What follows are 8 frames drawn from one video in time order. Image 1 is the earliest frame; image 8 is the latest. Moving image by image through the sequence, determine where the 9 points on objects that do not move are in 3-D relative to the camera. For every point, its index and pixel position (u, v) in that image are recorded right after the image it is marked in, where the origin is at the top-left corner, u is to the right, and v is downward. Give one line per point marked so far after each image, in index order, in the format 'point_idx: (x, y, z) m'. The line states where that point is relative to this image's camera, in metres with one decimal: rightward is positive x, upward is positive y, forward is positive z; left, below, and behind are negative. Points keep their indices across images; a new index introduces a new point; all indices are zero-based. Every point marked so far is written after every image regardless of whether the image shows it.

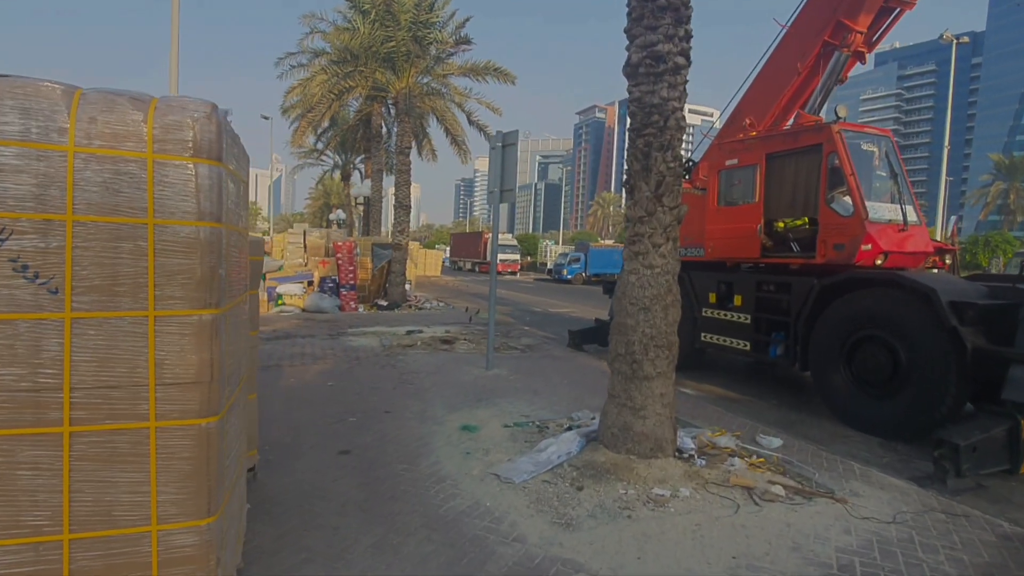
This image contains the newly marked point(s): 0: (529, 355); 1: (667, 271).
0: (+0.3, -1.2, +10.2) m
1: (+1.2, +0.1, +4.7) m
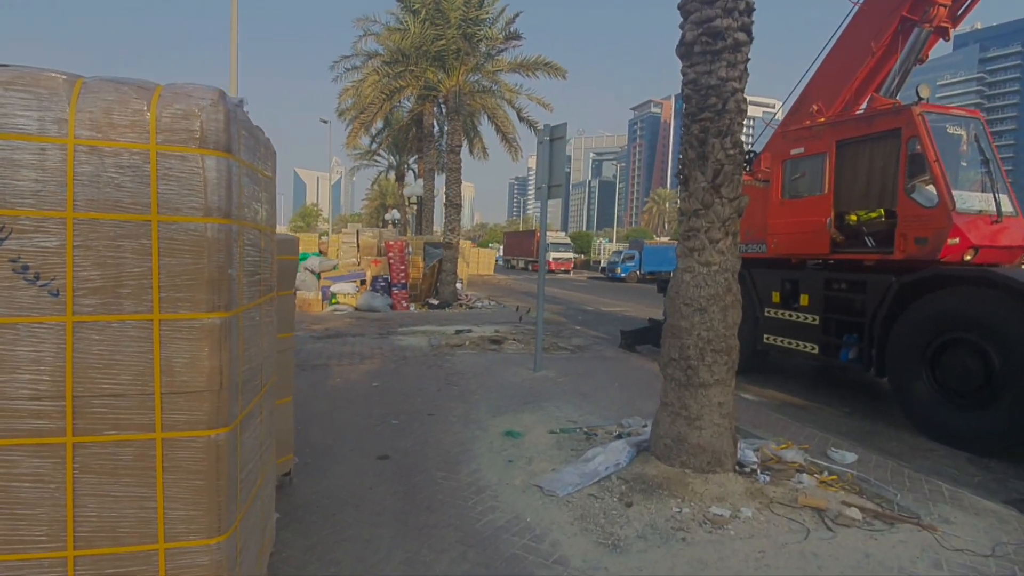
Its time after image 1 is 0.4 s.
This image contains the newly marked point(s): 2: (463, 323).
0: (+1.1, -1.1, +9.9) m
1: (+1.6, +0.1, +4.3) m
2: (-1.1, -0.8, +13.9) m
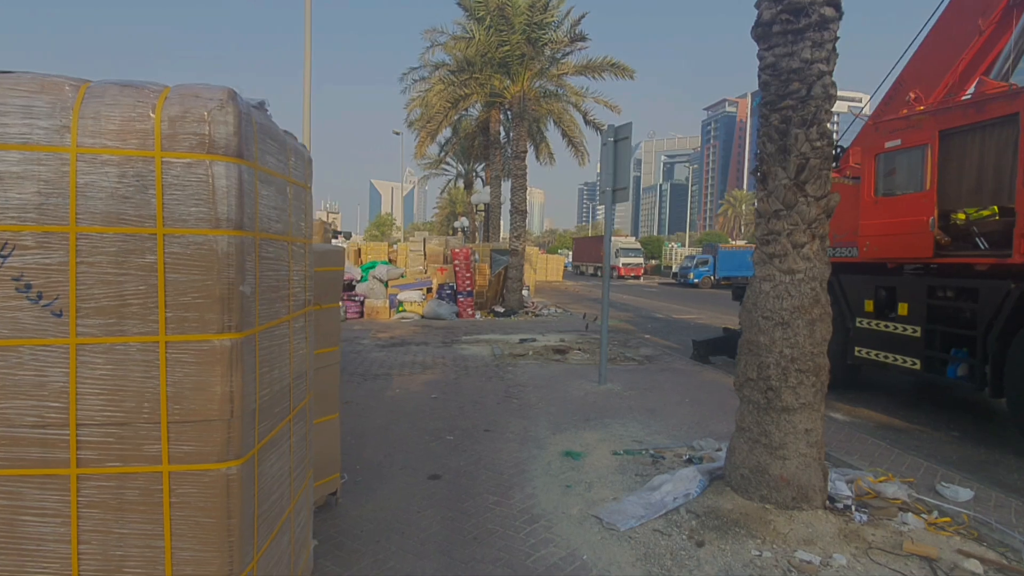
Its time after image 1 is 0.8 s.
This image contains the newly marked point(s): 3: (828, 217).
0: (+2.2, -1.3, +9.3) m
1: (+1.9, +0.1, +3.8) m
2: (+0.4, -1.0, +13.6) m
3: (+2.0, +0.5, +3.8) m
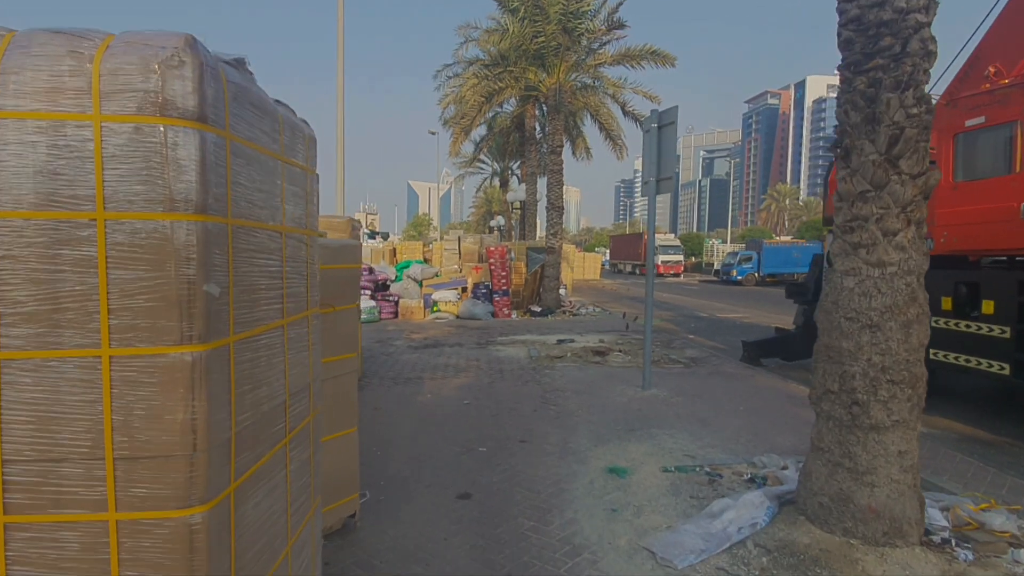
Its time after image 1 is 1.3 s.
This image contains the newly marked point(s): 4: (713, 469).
0: (+2.7, -1.2, +8.7) m
1: (+2.1, +0.1, +3.2) m
2: (+1.2, -1.0, +13.1) m
3: (+2.2, +0.5, +3.2) m
4: (+1.6, -1.4, +4.7) m
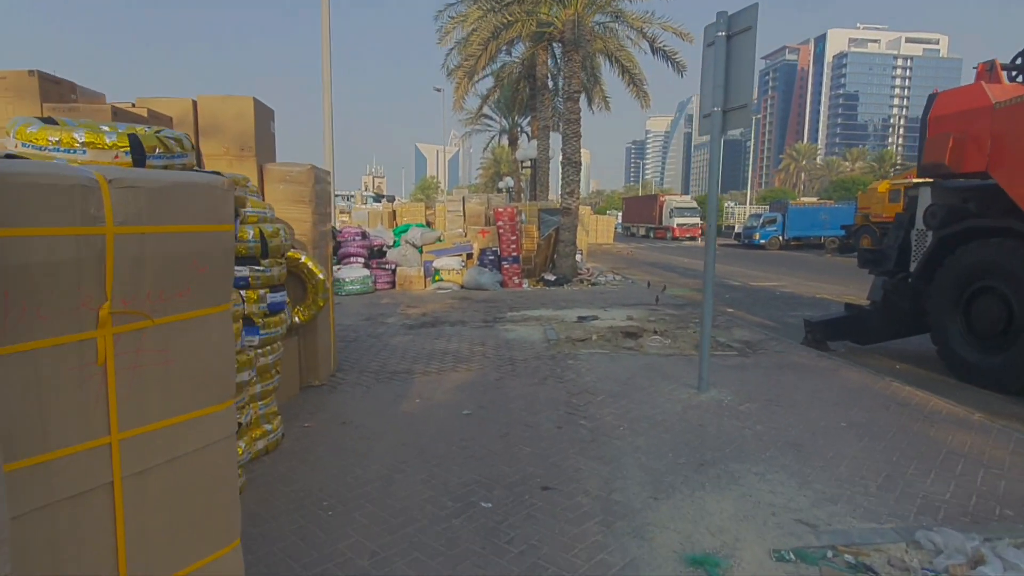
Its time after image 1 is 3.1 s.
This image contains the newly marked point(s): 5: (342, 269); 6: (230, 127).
0: (+2.9, -0.9, +6.9) m
1: (+2.2, +0.1, +1.3) m
2: (+1.4, -0.3, +11.3) m
3: (+2.3, +0.5, +1.3) m
4: (+1.7, -1.3, +2.9) m
5: (-3.9, +0.4, +13.4) m
6: (-2.6, +1.5, +5.5) m
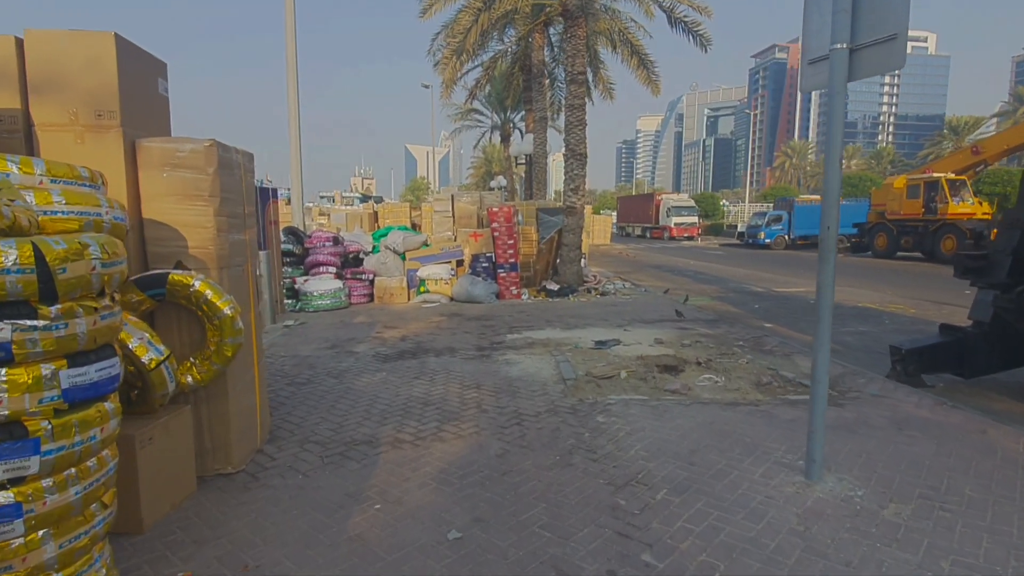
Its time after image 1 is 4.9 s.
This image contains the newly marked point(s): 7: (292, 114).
0: (+2.9, -1.1, +5.0) m
1: (+2.3, -0.1, -0.7) m
2: (+1.4, -0.6, +9.3) m
3: (+2.4, +0.3, -0.6) m
4: (+1.8, -1.5, +0.9) m
5: (-3.9, +0.1, +11.4) m
6: (-2.6, +1.2, +3.5) m
7: (-5.0, +4.0, +13.3) m
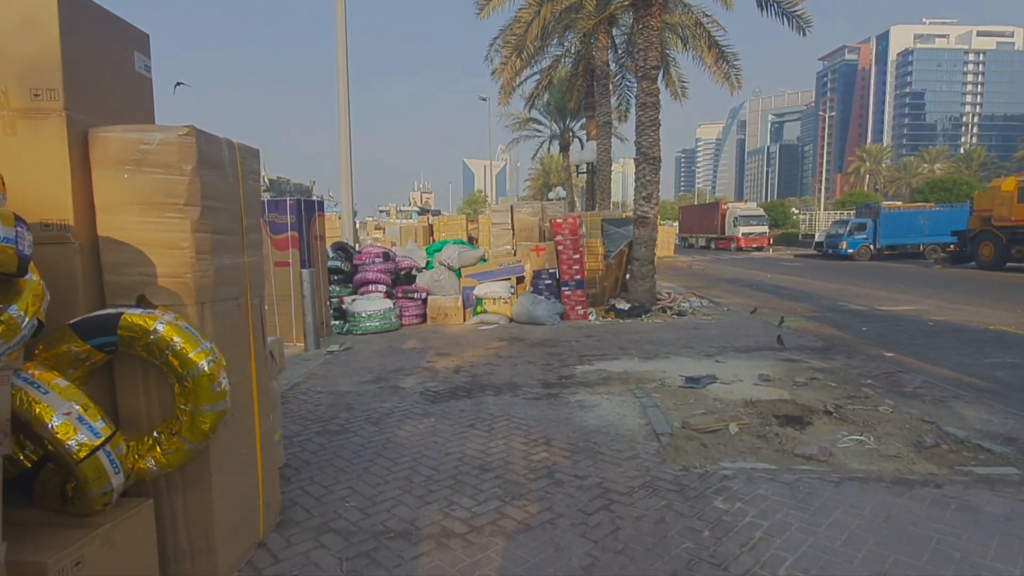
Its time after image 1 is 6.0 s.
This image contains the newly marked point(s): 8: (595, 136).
0: (+3.5, -1.3, +3.4) m
1: (+2.3, -0.2, -2.1) m
2: (+2.4, -0.9, +7.9) m
3: (+2.4, +0.2, -2.1) m
4: (+2.0, -1.7, -0.5) m
5: (-2.7, -0.2, +10.5) m
6: (-2.2, +1.0, +2.5) m
7: (-3.6, +3.6, +12.6) m
8: (+2.8, +5.2, +19.7) m
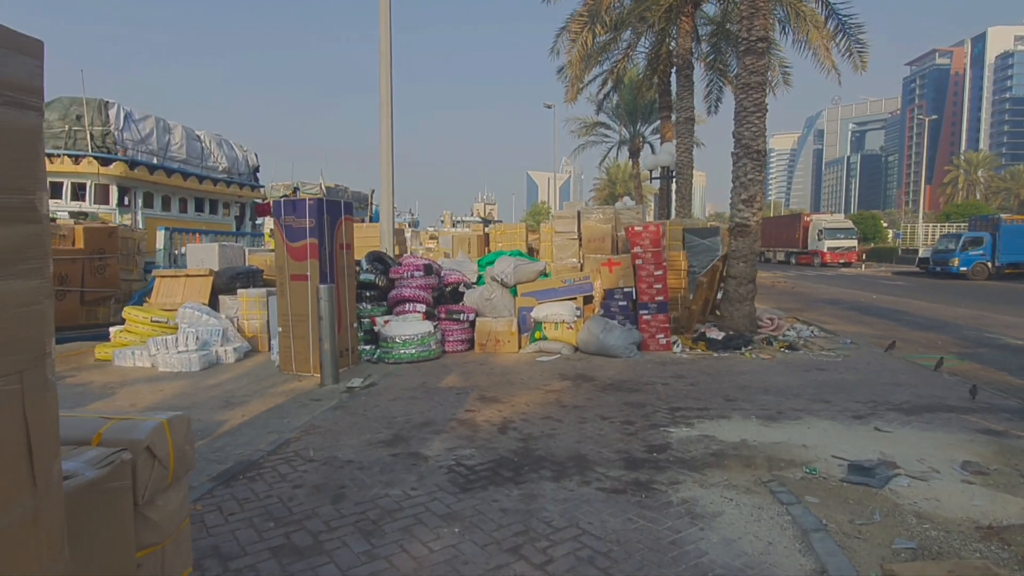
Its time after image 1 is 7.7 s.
0: (+3.6, -1.5, +1.0) m
1: (+1.9, -0.3, -4.3) m
2: (+3.0, -1.2, +5.6) m
3: (+2.1, +0.1, -4.3) m
4: (+1.7, -1.8, -2.7) m
5: (-1.8, -0.5, +8.7) m
6: (-2.0, +0.9, +0.8) m
7: (-2.4, +3.2, +11.0) m
8: (+4.8, +4.6, +17.4) m
